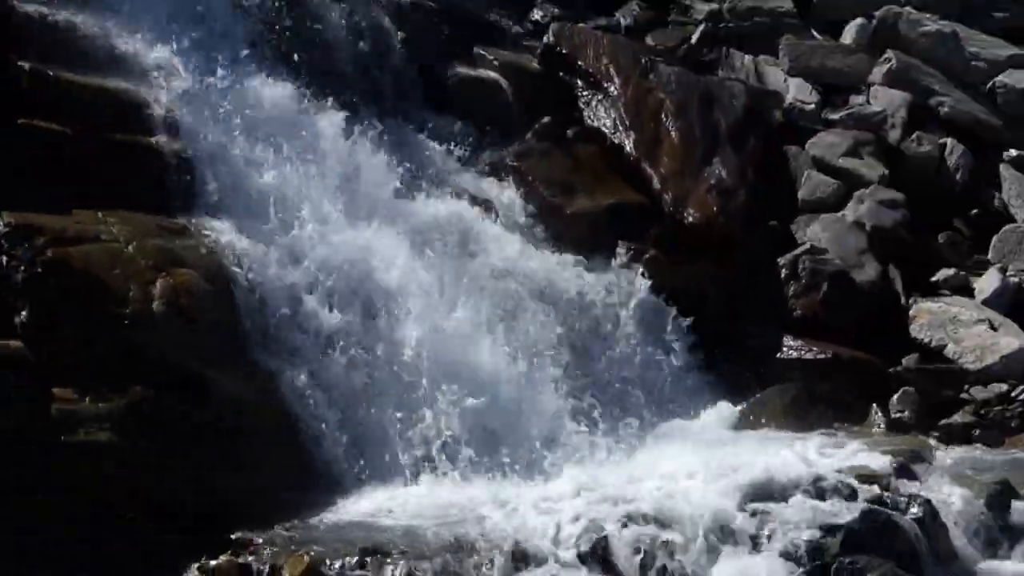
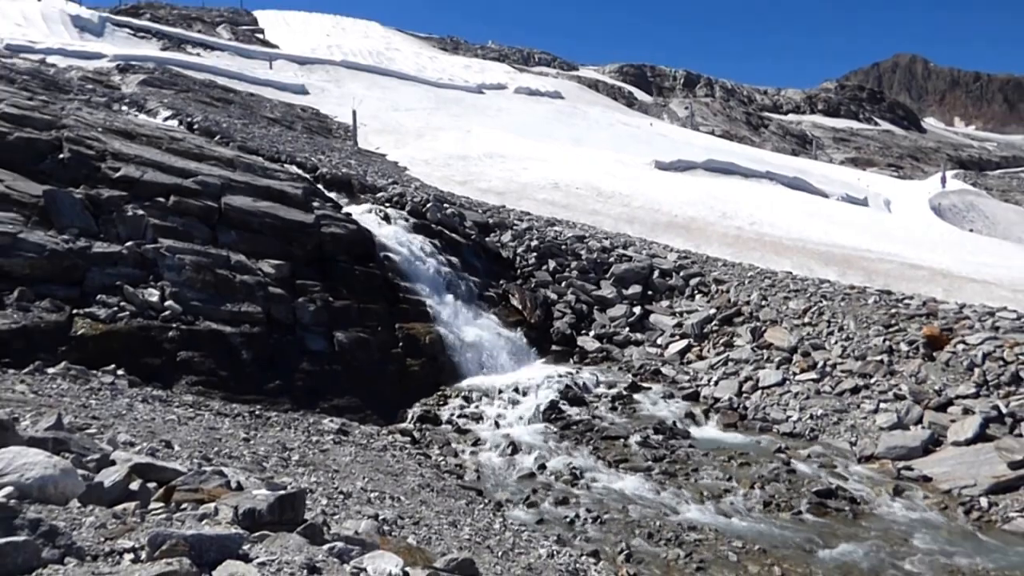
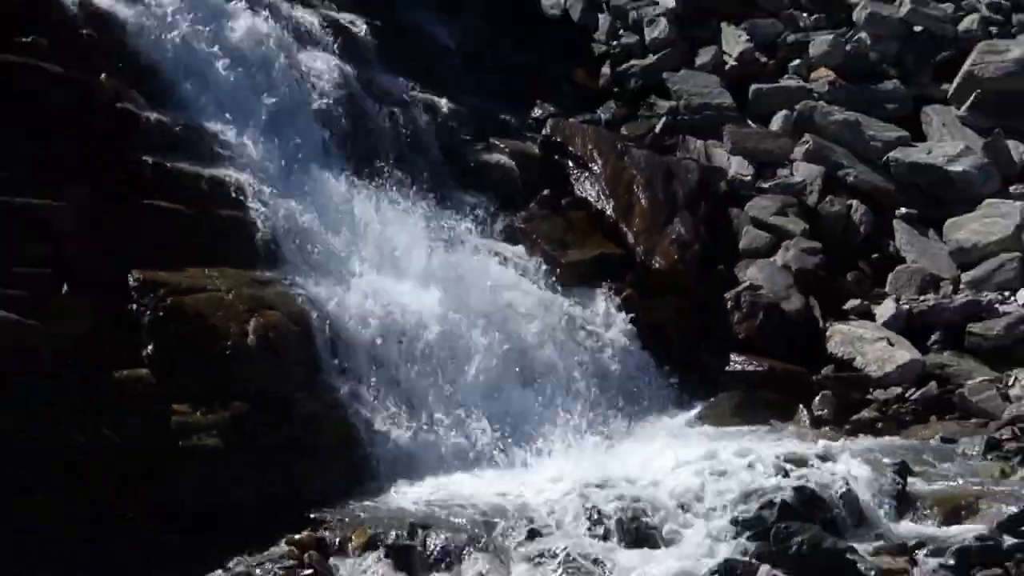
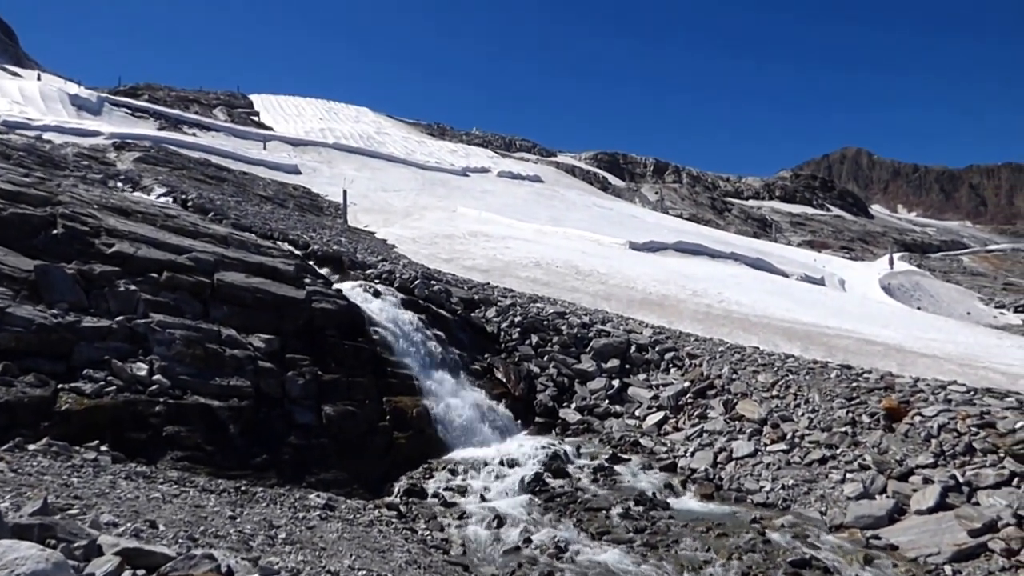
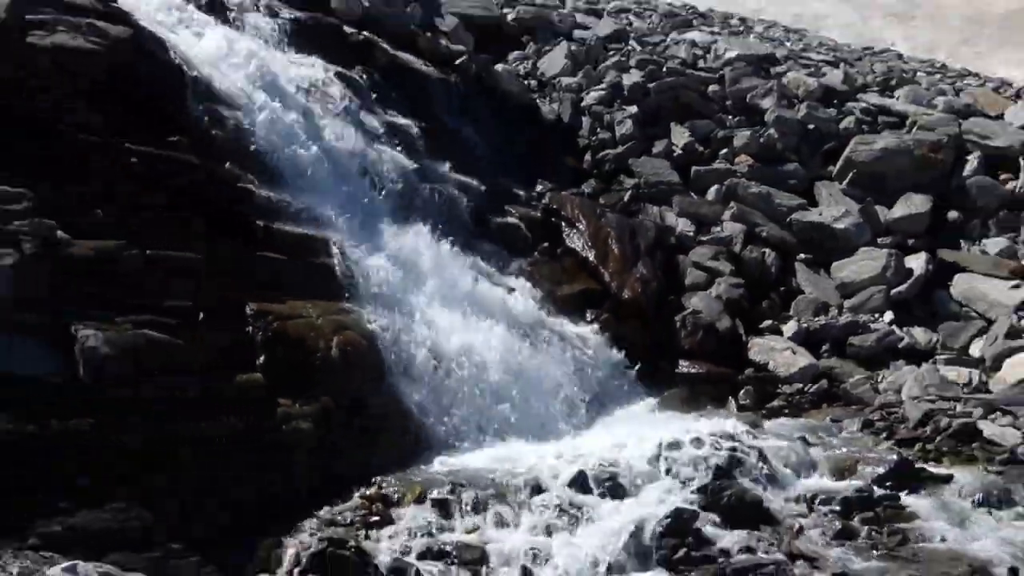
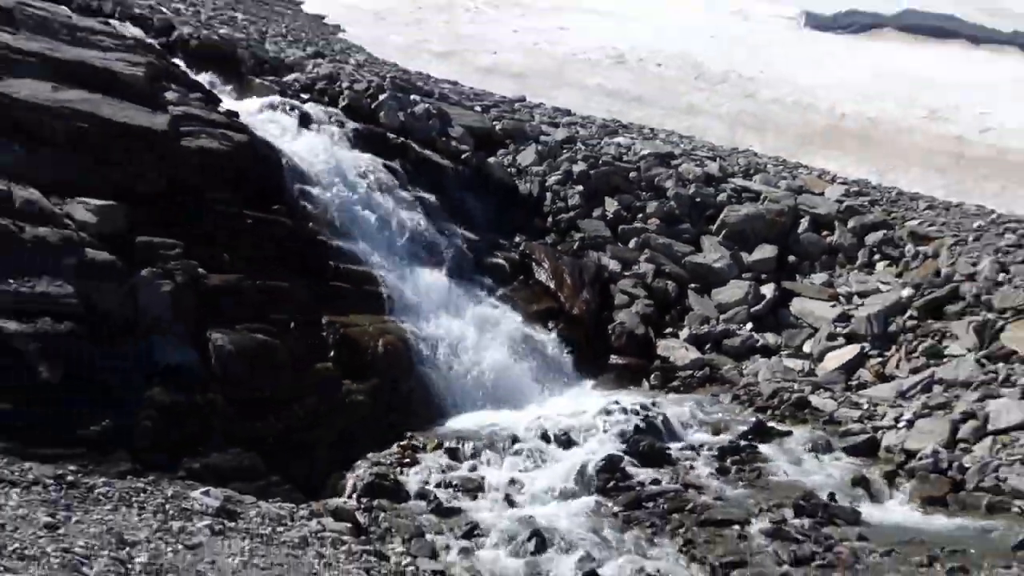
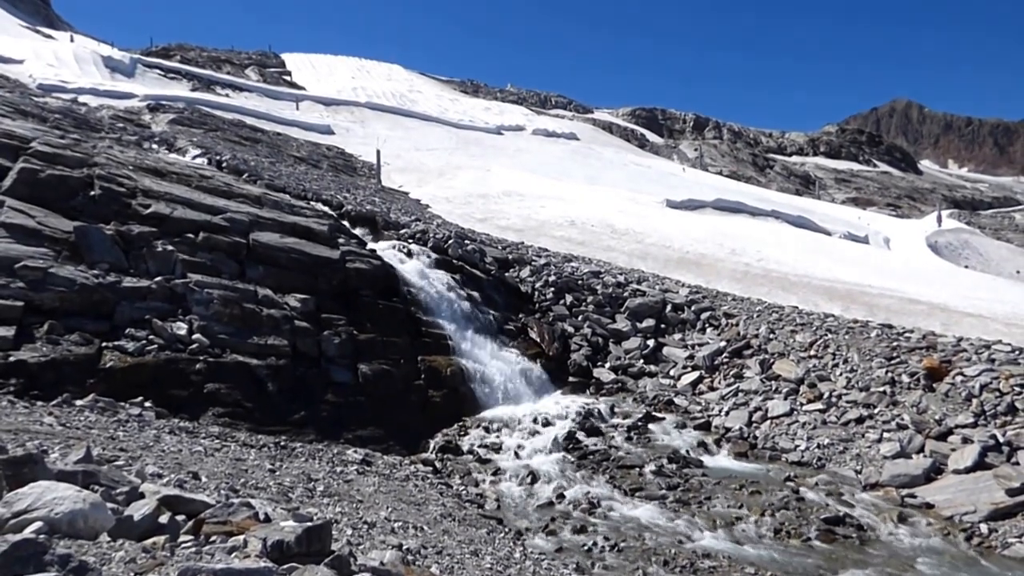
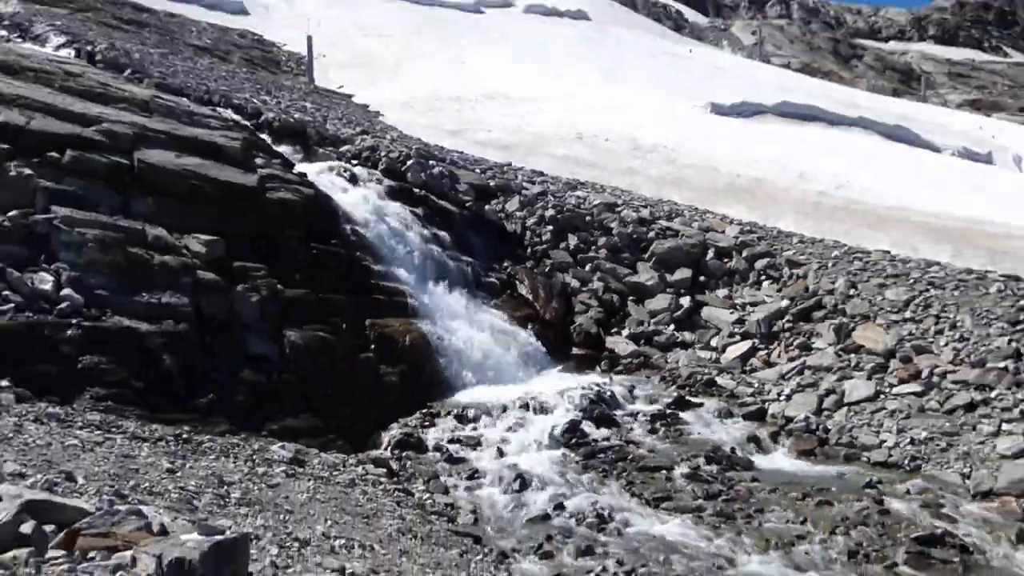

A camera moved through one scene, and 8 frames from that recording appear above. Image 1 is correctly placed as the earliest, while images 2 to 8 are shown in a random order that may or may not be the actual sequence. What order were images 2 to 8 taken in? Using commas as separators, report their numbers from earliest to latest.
3, 5, 6, 8, 2, 7, 4
